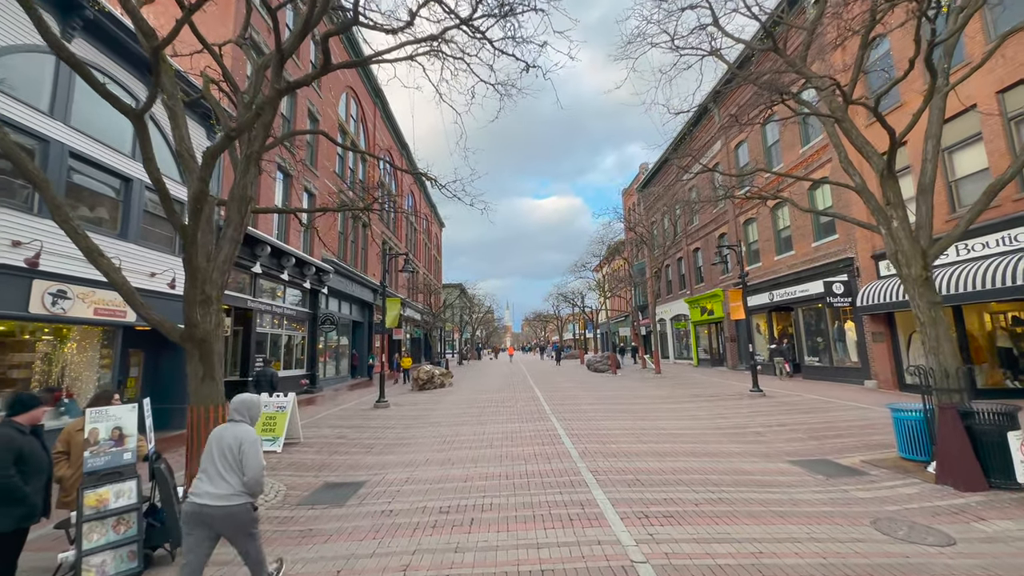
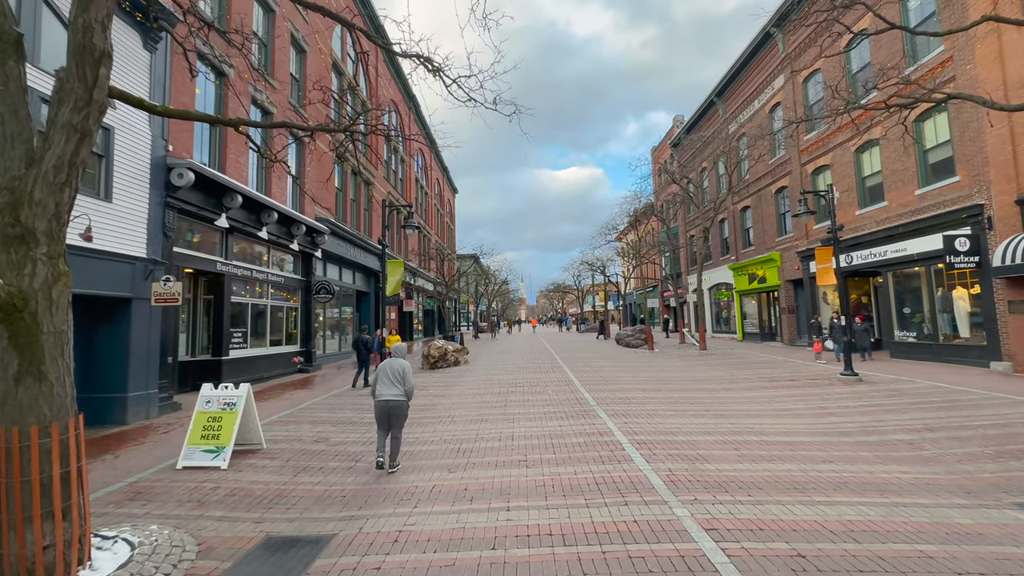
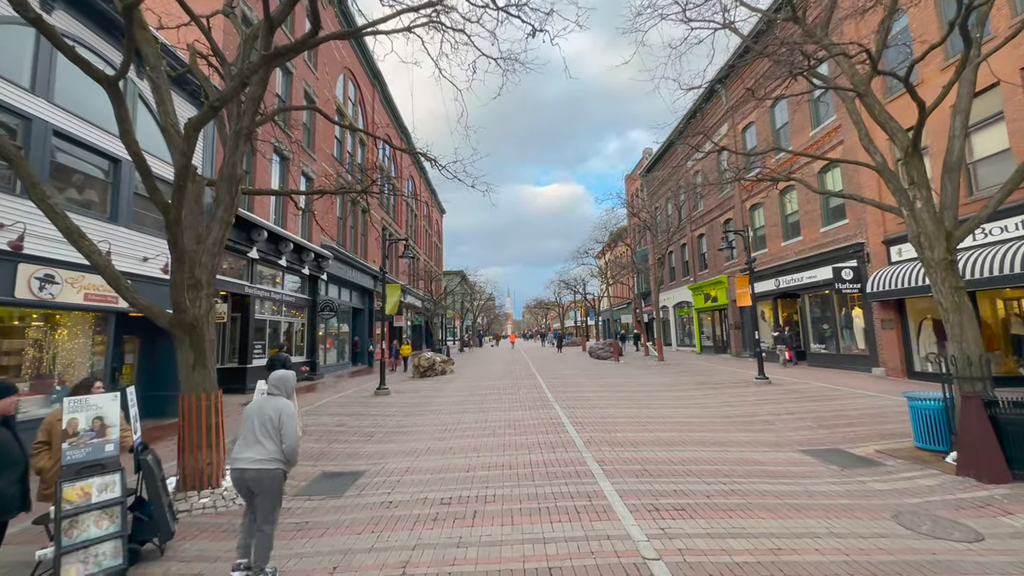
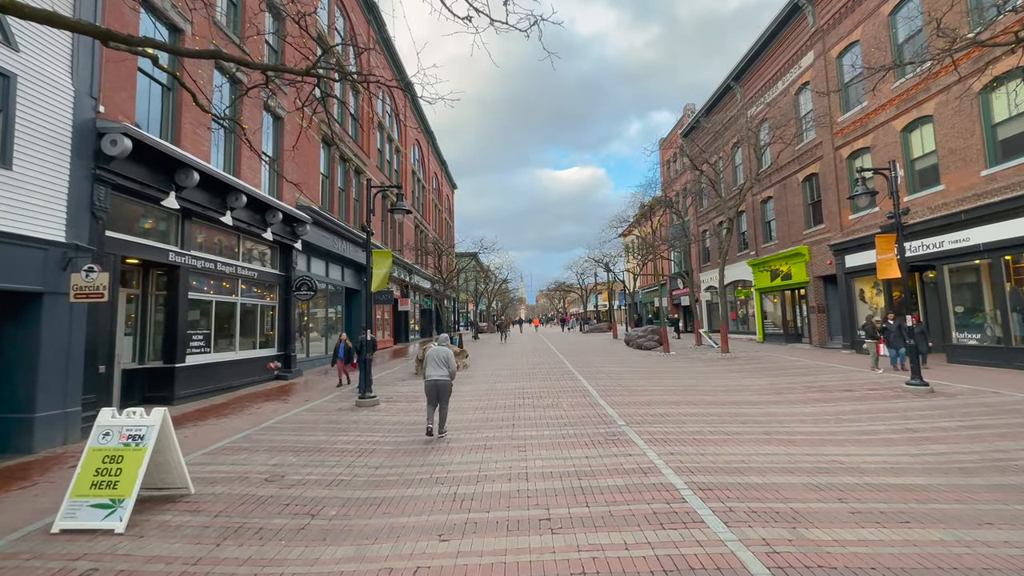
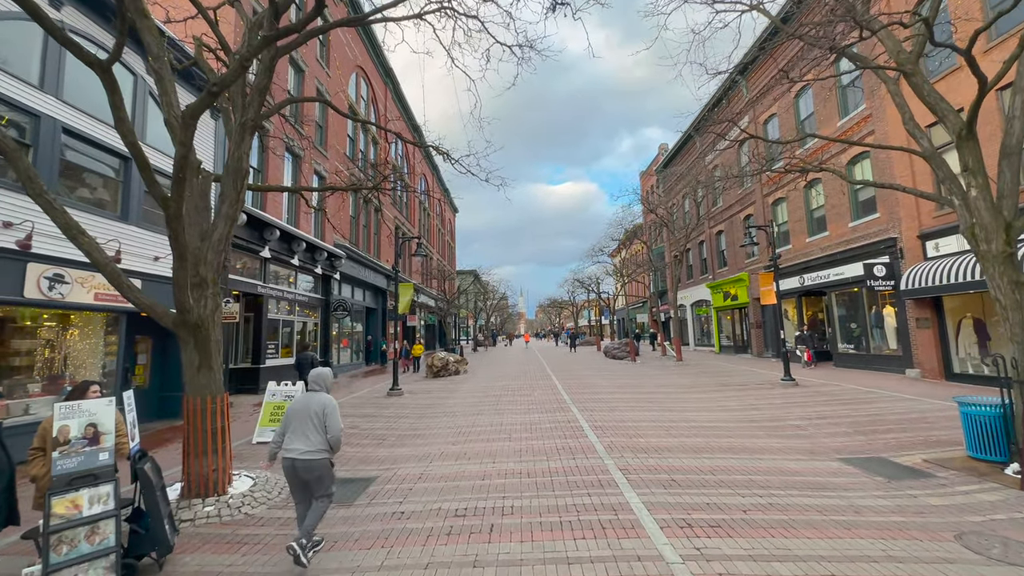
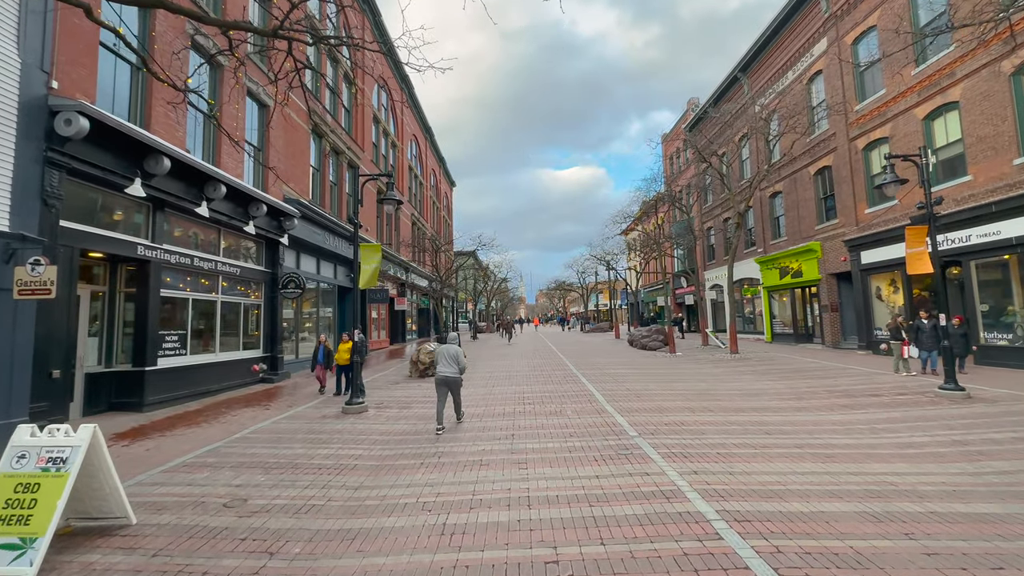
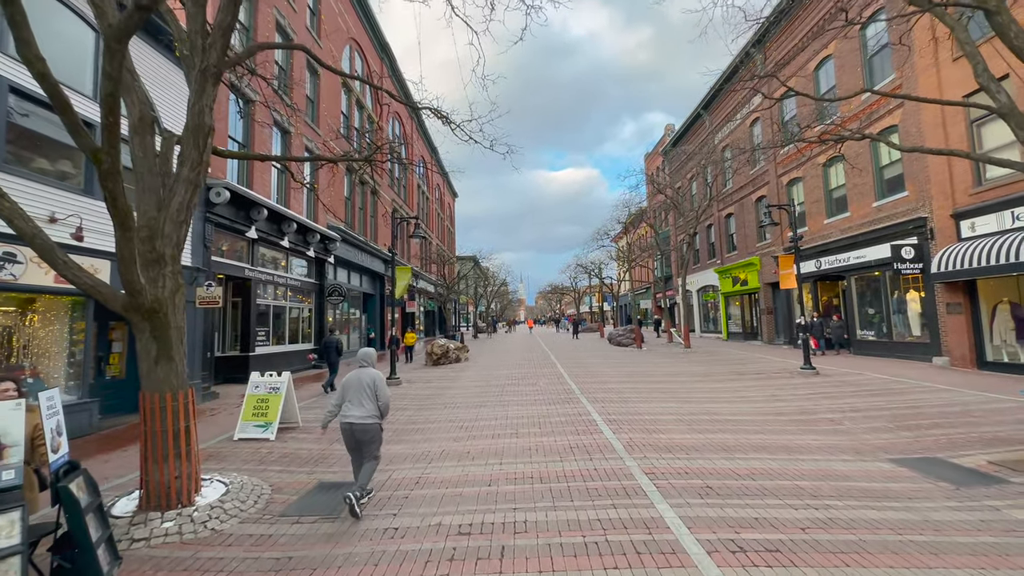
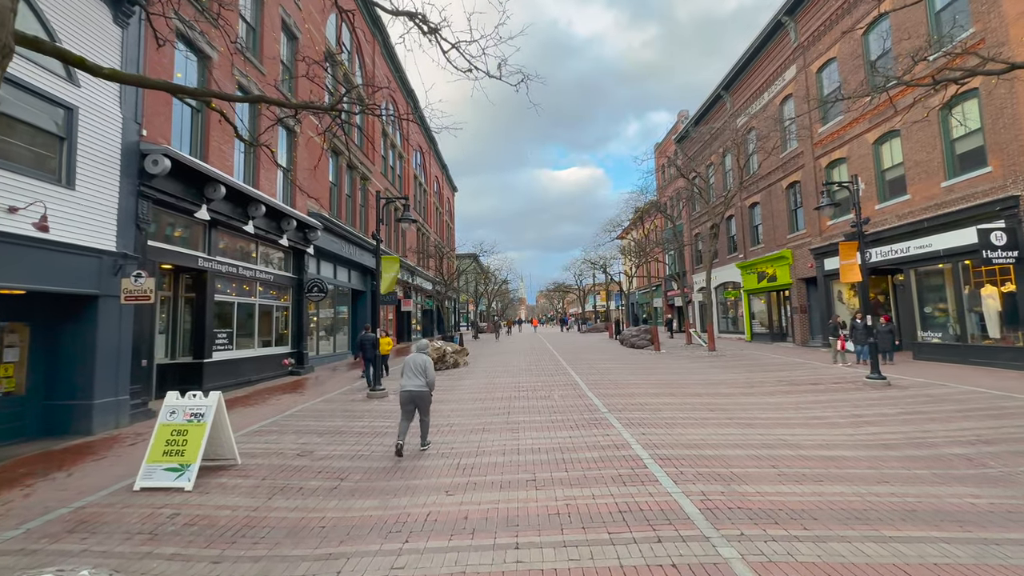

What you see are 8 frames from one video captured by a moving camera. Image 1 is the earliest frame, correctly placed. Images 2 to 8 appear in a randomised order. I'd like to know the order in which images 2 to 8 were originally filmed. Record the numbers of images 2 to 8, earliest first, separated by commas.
3, 5, 7, 2, 8, 4, 6
